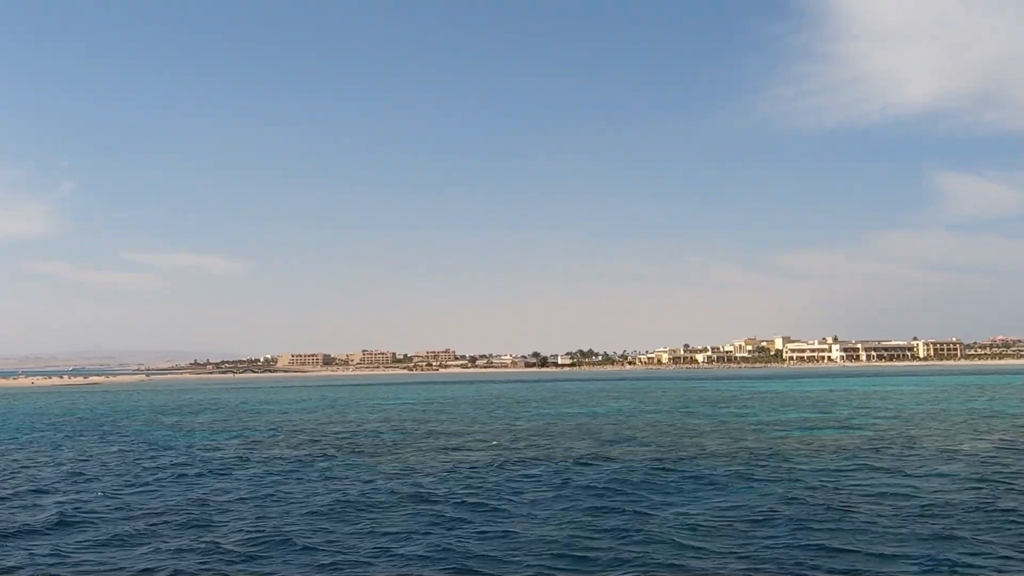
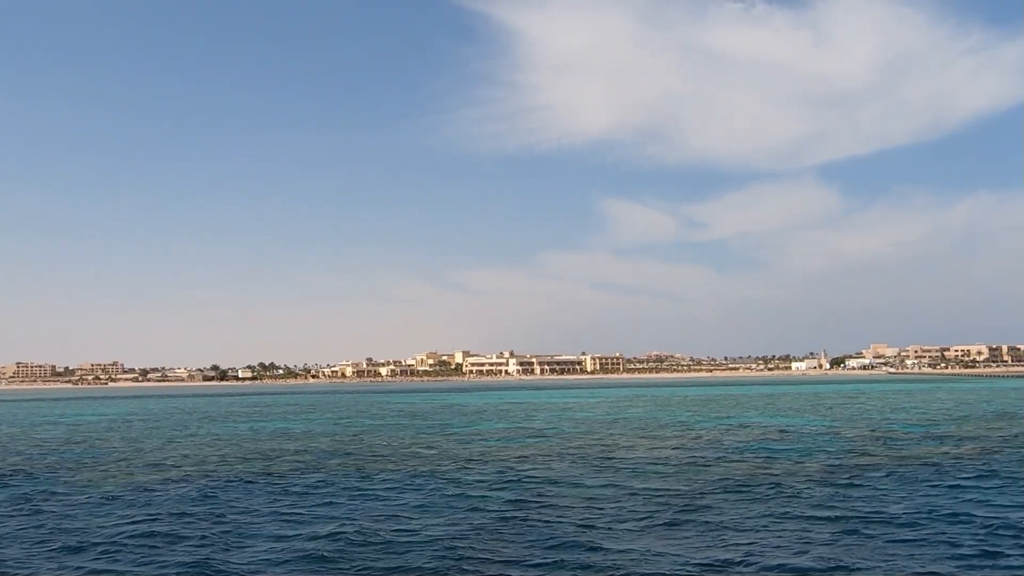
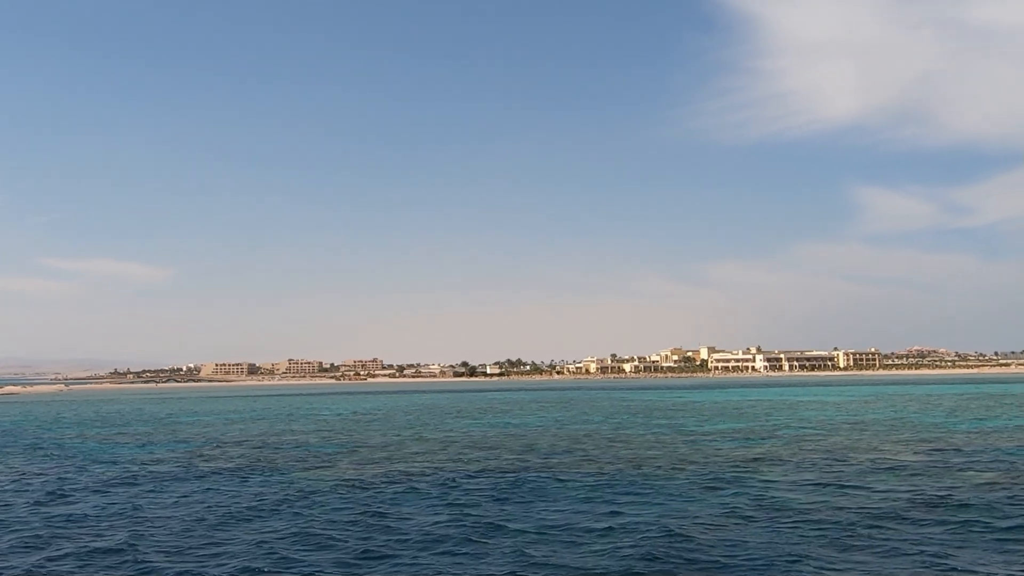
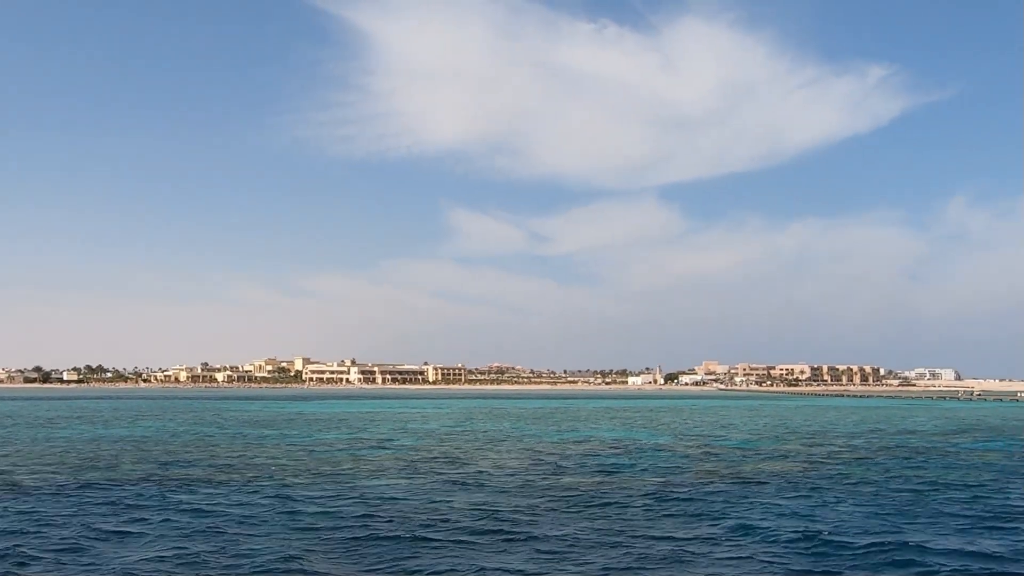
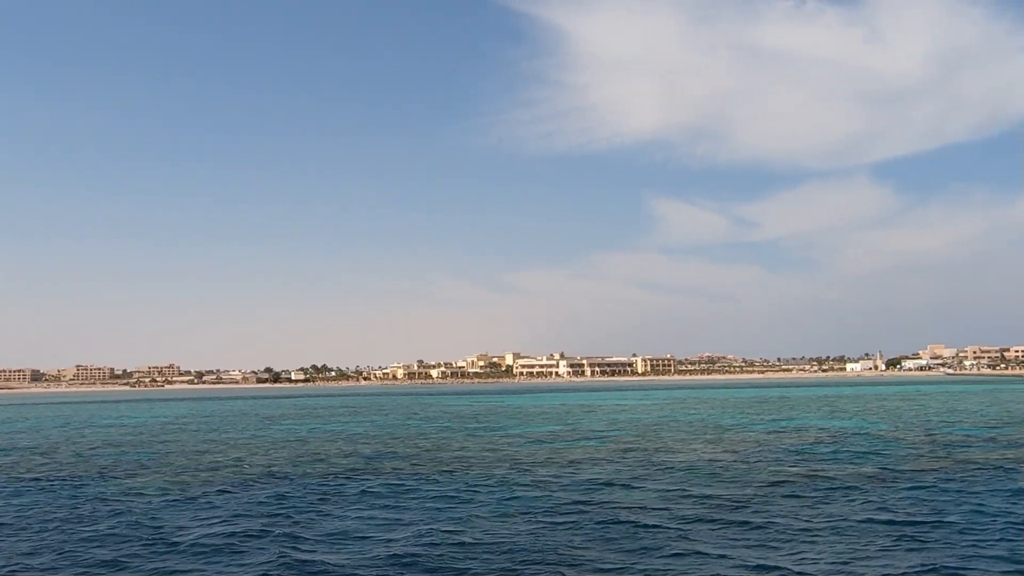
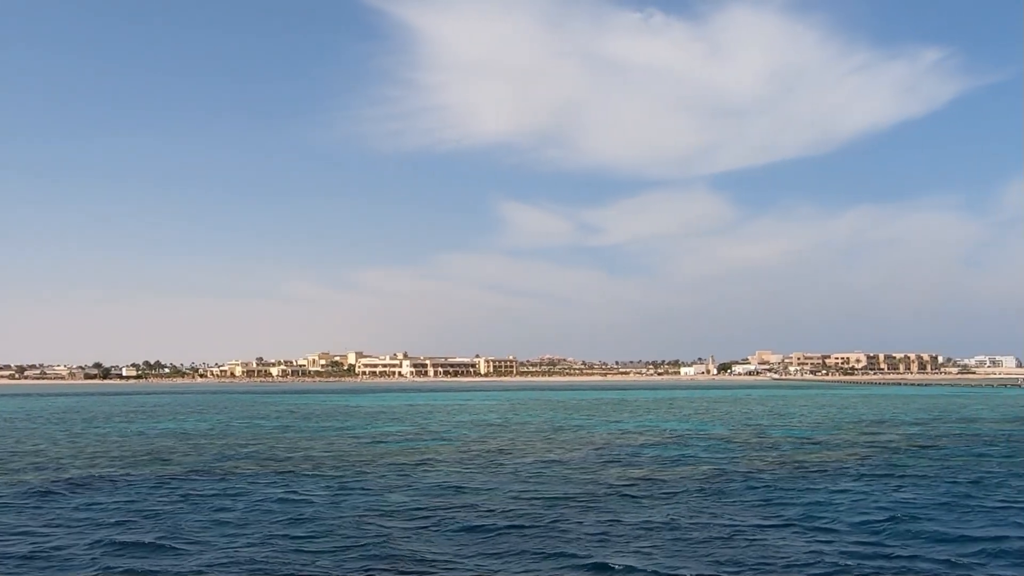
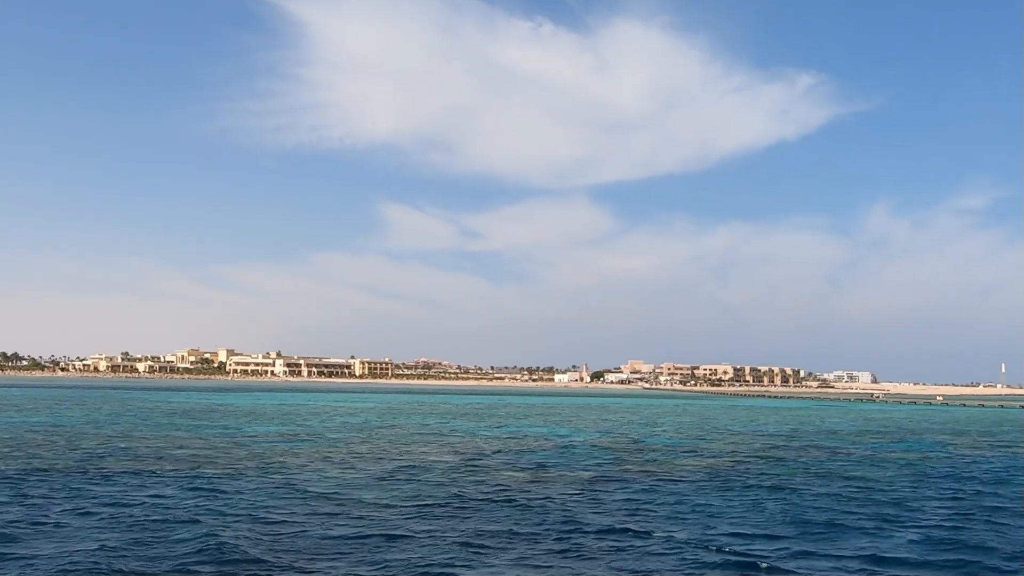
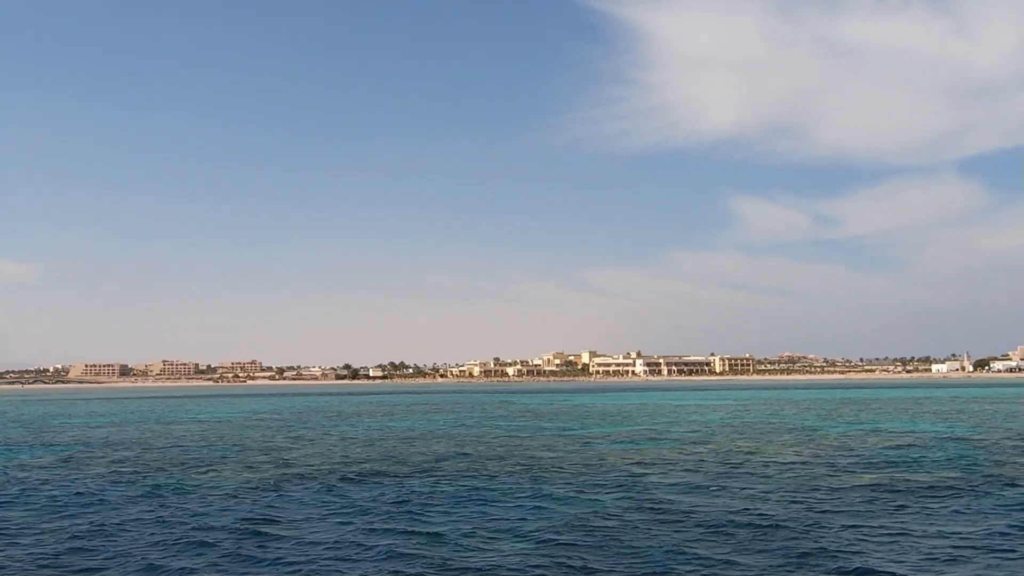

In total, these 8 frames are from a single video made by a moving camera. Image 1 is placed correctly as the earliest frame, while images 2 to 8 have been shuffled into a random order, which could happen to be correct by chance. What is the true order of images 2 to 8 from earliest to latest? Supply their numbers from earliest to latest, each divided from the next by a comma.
3, 8, 5, 2, 6, 4, 7
